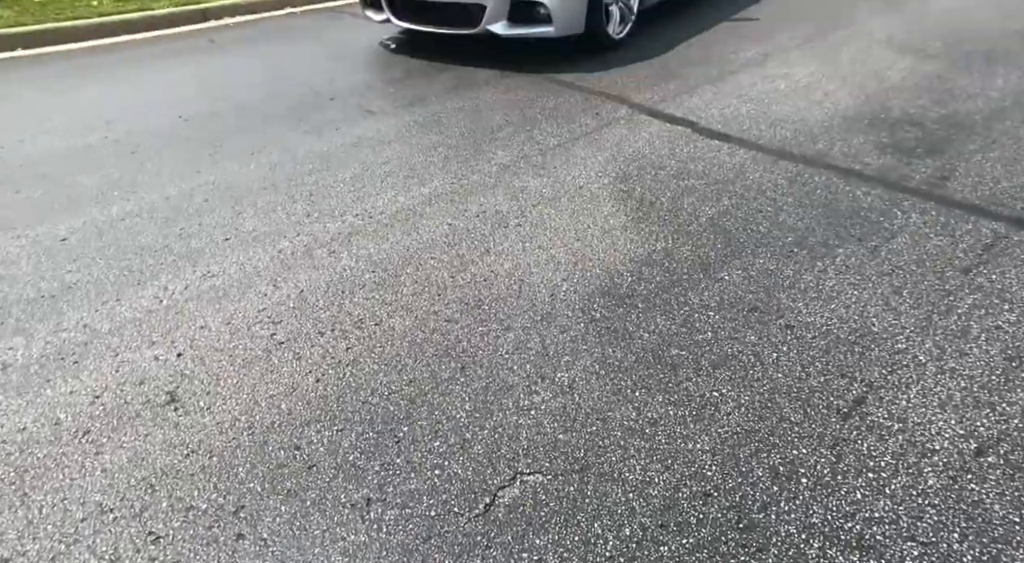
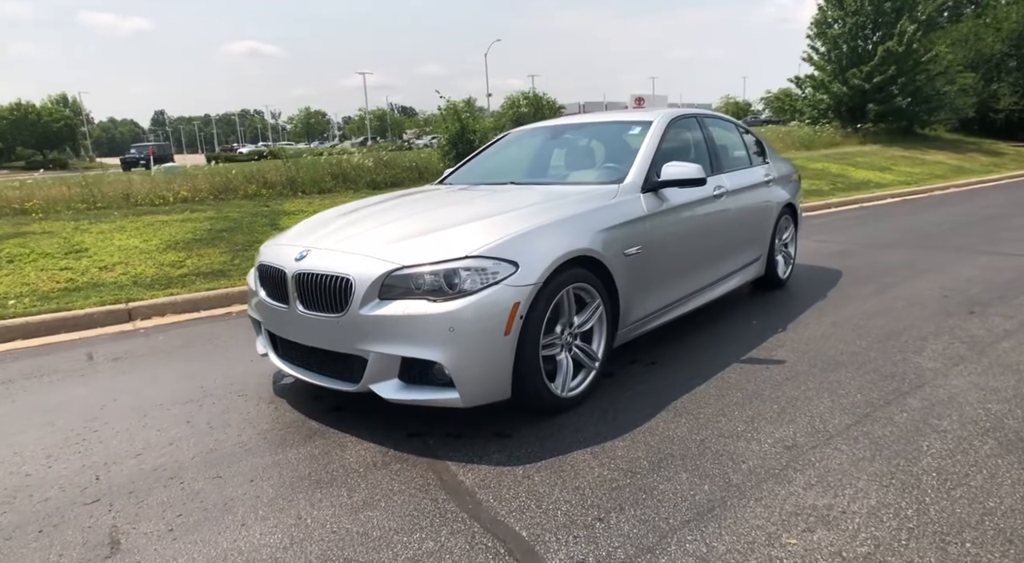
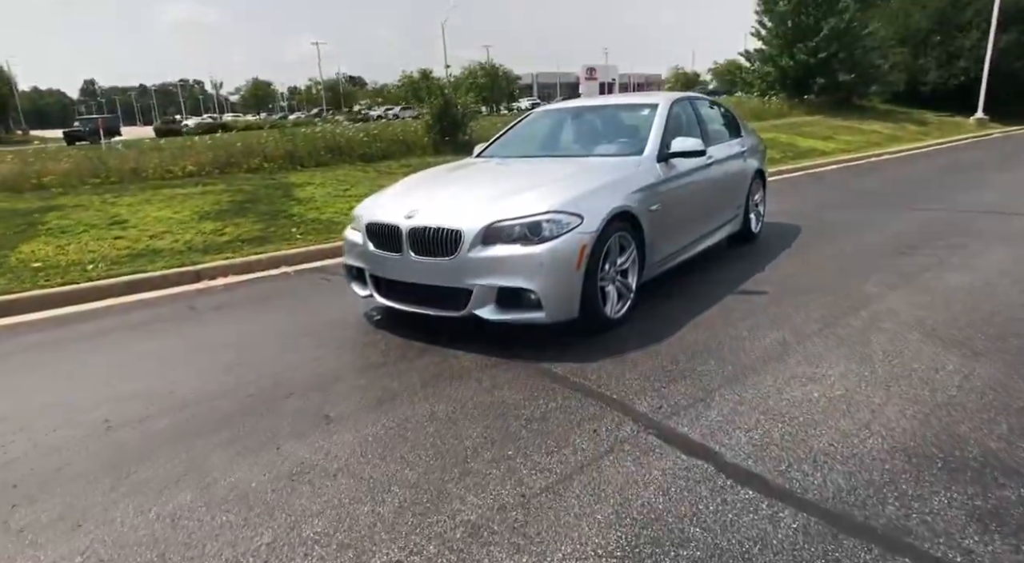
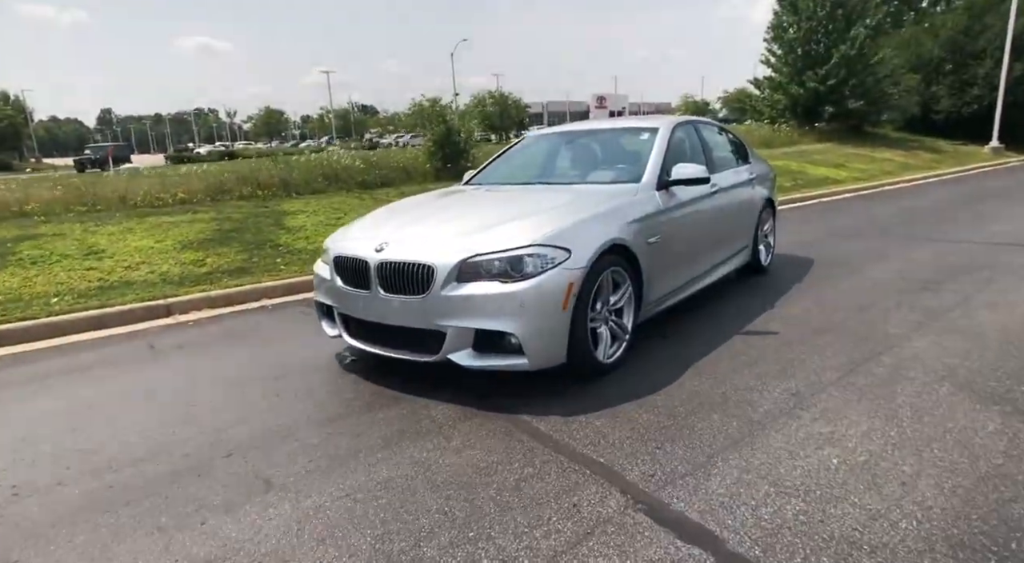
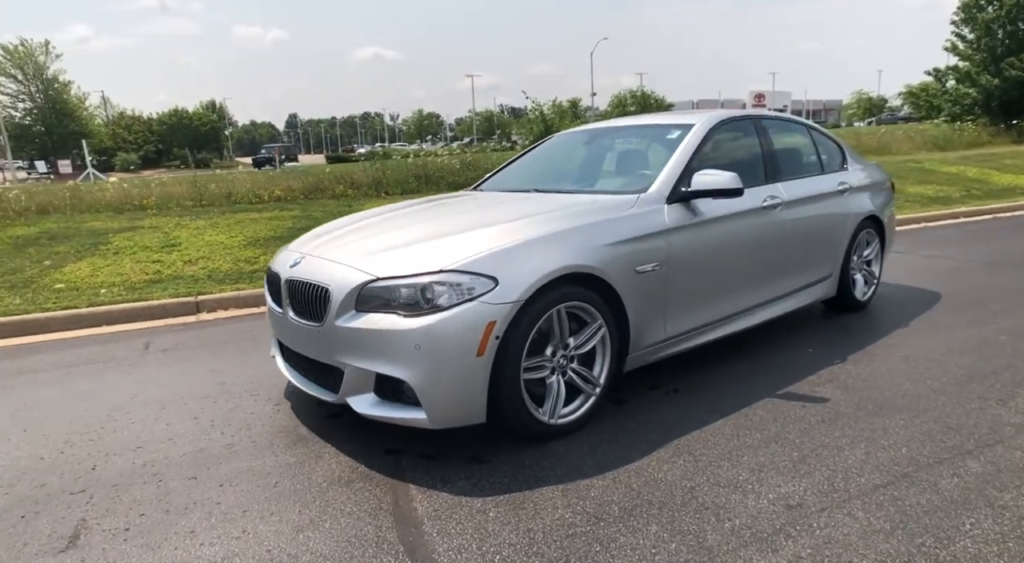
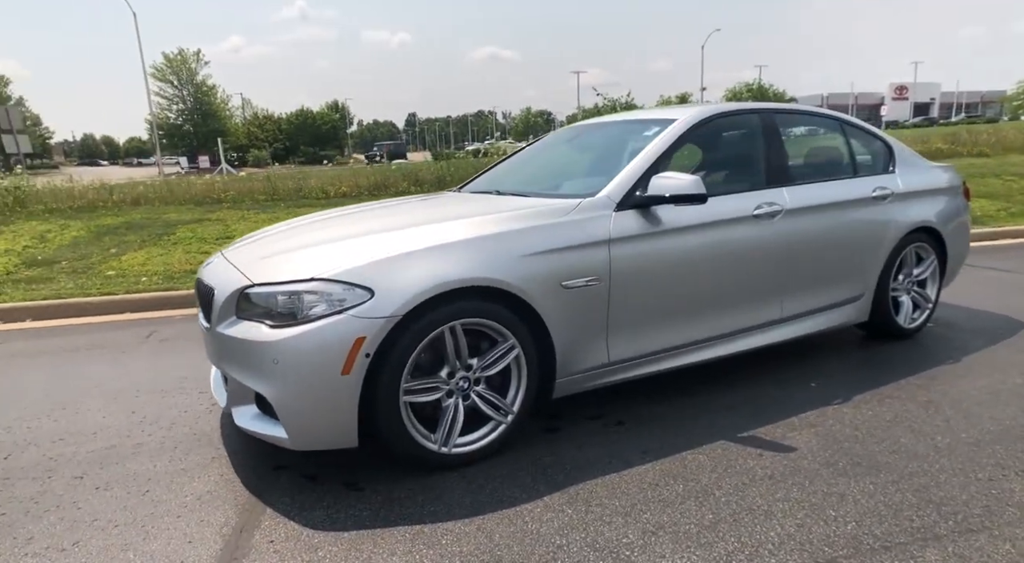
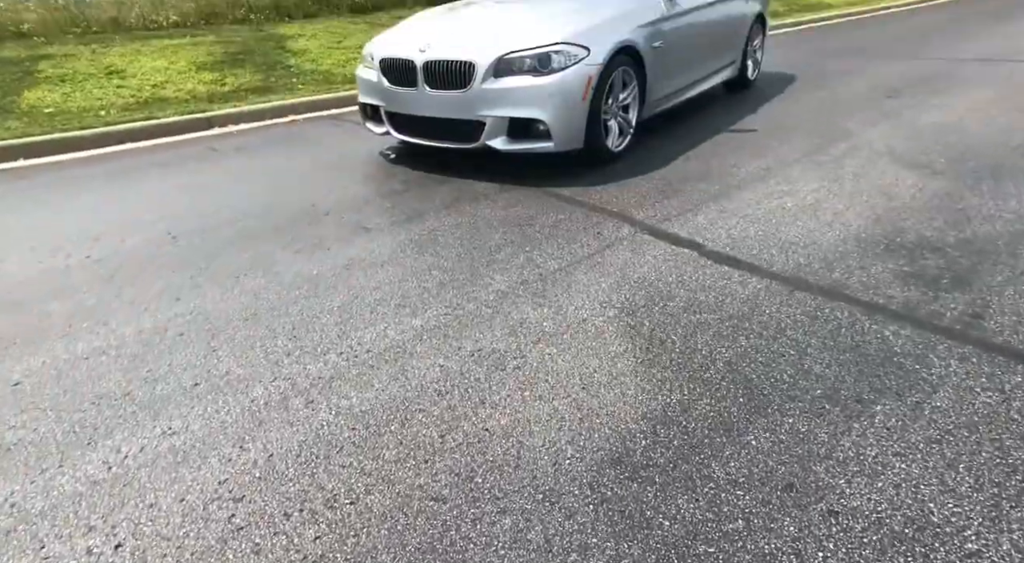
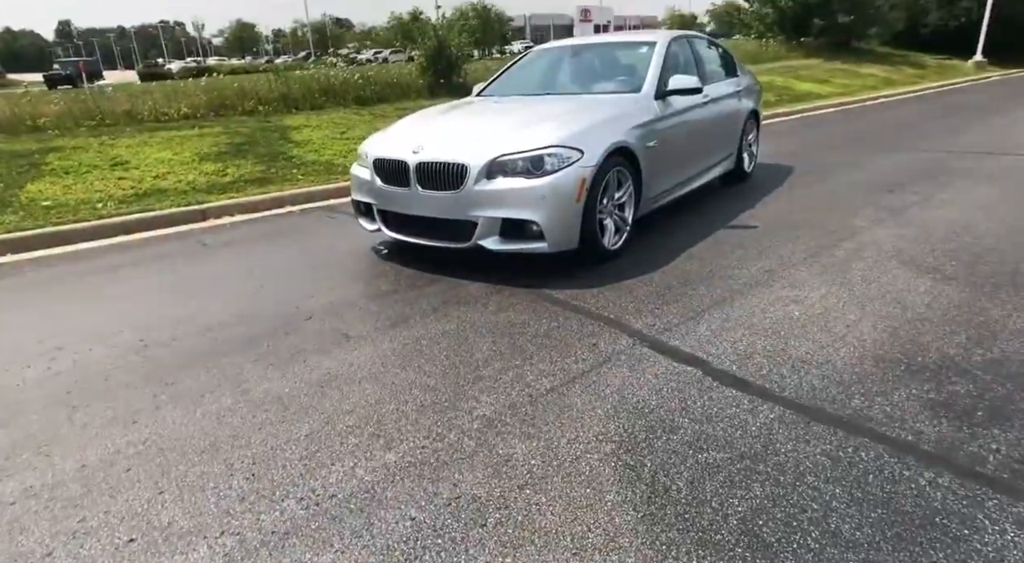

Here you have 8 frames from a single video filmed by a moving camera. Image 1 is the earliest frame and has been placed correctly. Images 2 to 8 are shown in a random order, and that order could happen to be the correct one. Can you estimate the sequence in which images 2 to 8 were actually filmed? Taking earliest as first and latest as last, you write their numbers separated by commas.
7, 8, 3, 4, 2, 5, 6
